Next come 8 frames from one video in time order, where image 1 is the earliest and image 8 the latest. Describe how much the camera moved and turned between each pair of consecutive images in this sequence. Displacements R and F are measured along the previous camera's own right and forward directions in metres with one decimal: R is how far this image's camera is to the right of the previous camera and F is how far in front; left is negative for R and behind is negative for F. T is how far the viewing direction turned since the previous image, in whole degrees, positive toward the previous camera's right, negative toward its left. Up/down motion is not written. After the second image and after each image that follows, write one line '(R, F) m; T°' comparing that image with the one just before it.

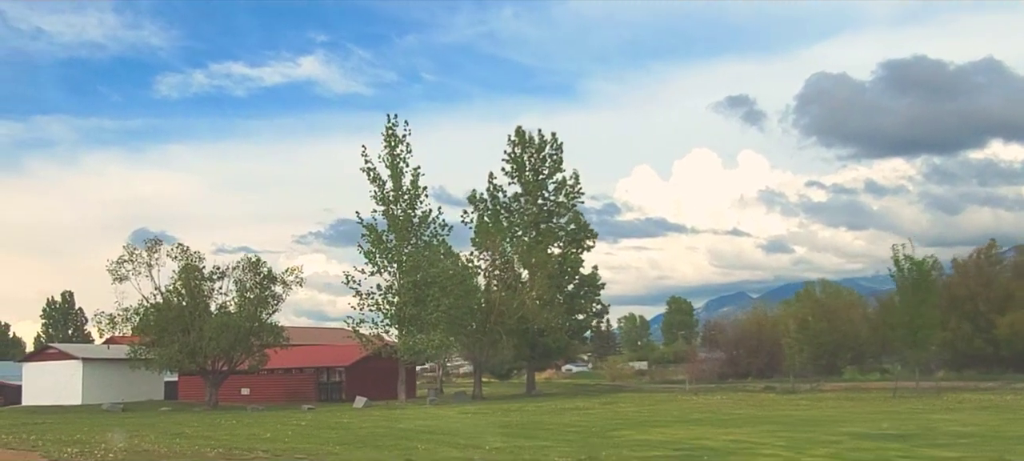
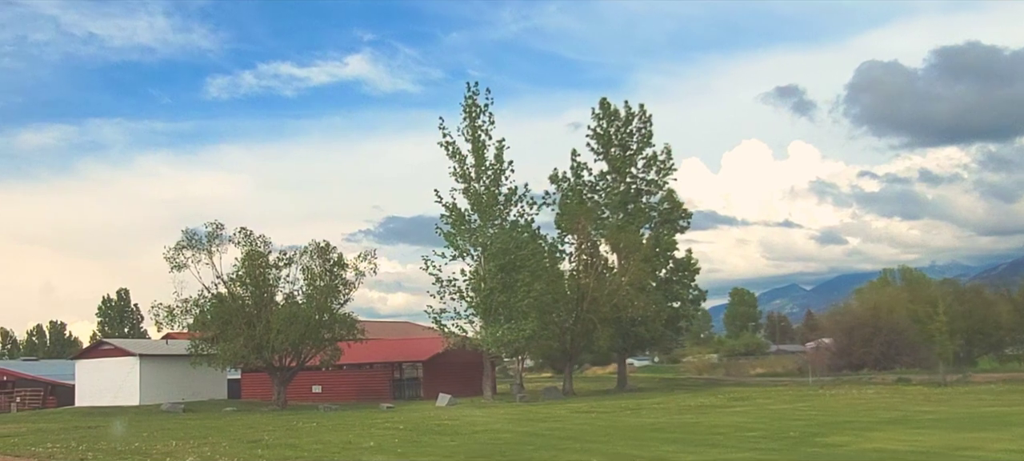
(-2.2, +5.7) m; -2°
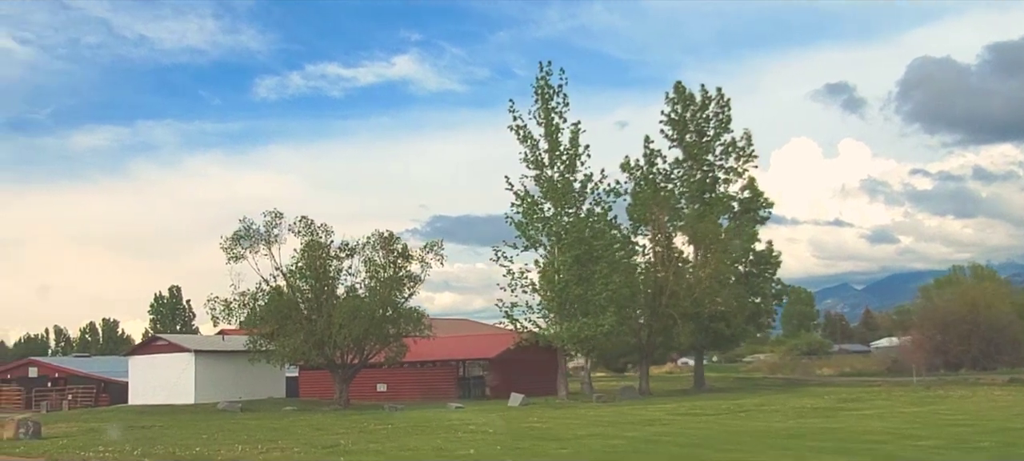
(-1.3, +3.3) m; -2°
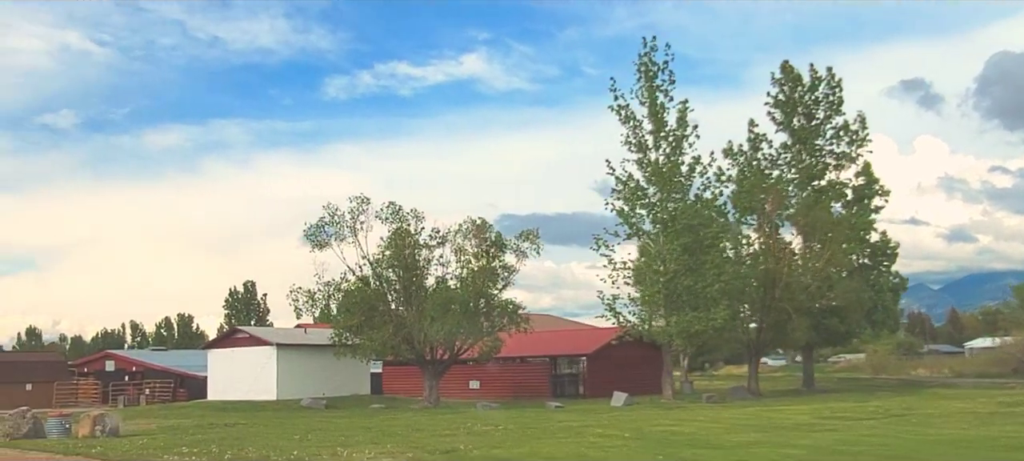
(-1.4, +3.4) m; -3°
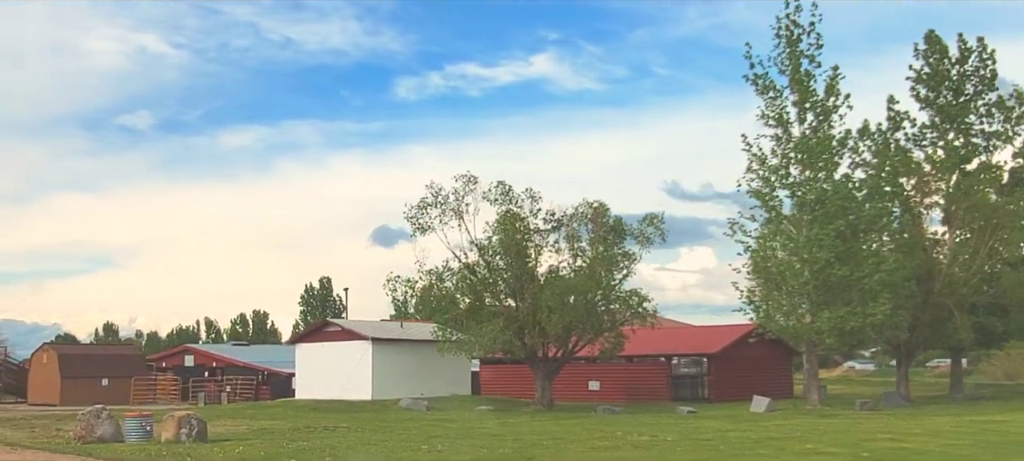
(-2.0, +4.9) m; -3°
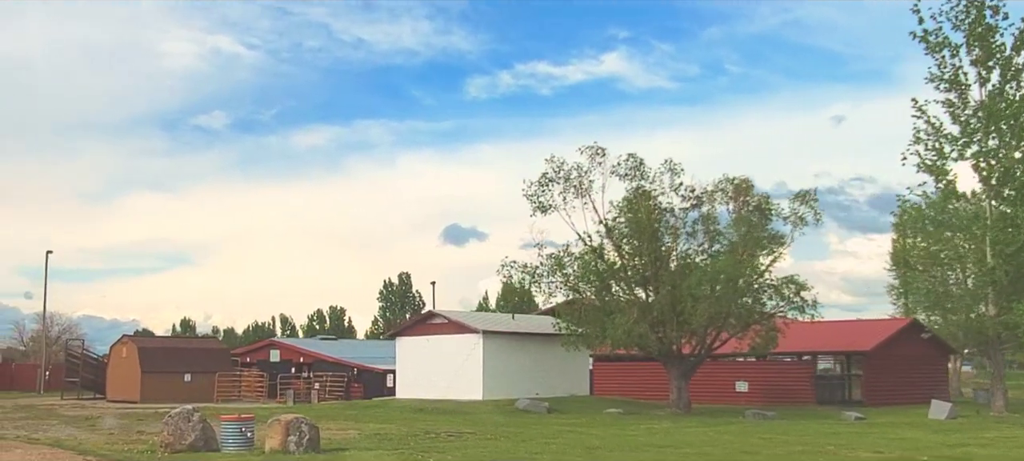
(-2.0, +5.0) m; -3°
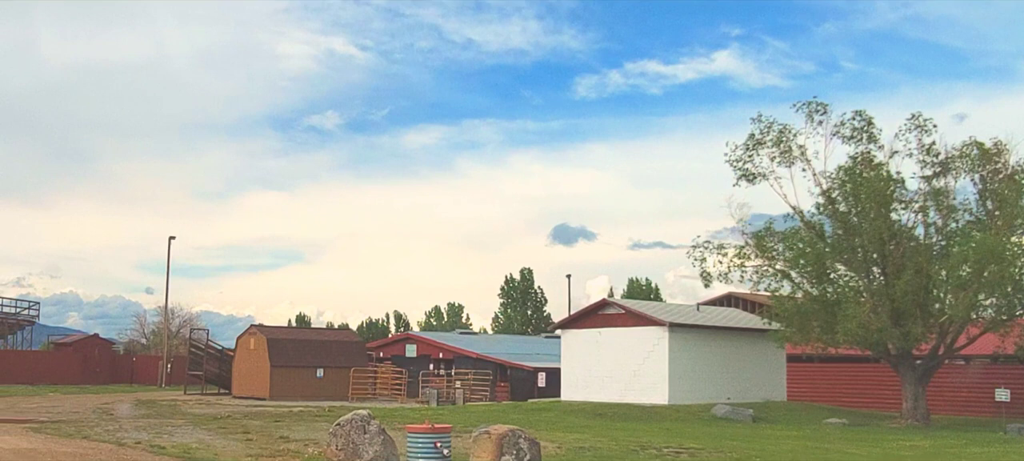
(-2.4, +5.8) m; -5°
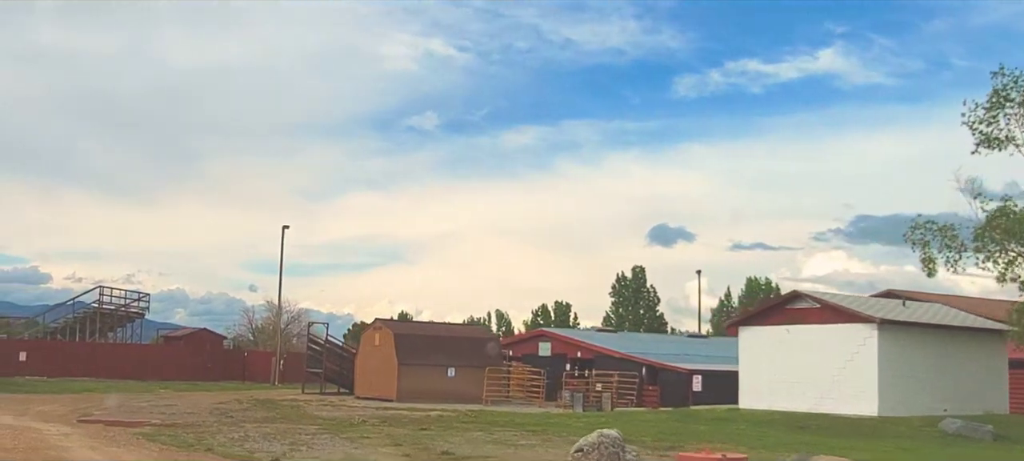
(-2.0, +4.8) m; -5°
